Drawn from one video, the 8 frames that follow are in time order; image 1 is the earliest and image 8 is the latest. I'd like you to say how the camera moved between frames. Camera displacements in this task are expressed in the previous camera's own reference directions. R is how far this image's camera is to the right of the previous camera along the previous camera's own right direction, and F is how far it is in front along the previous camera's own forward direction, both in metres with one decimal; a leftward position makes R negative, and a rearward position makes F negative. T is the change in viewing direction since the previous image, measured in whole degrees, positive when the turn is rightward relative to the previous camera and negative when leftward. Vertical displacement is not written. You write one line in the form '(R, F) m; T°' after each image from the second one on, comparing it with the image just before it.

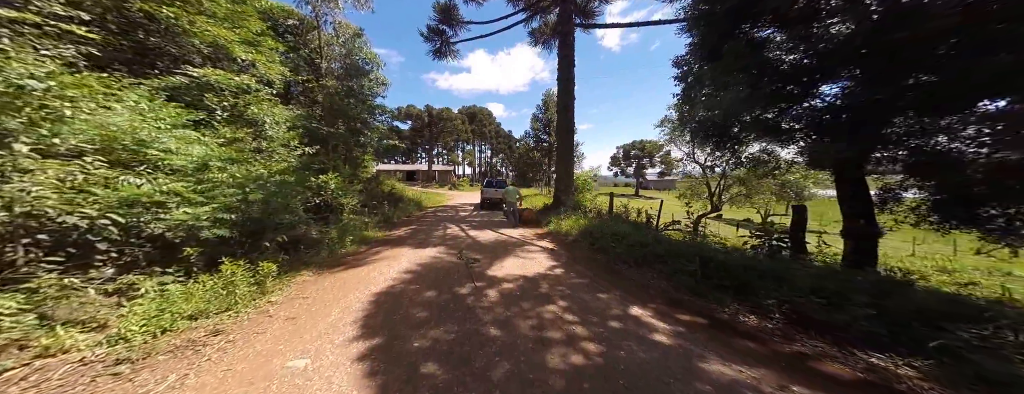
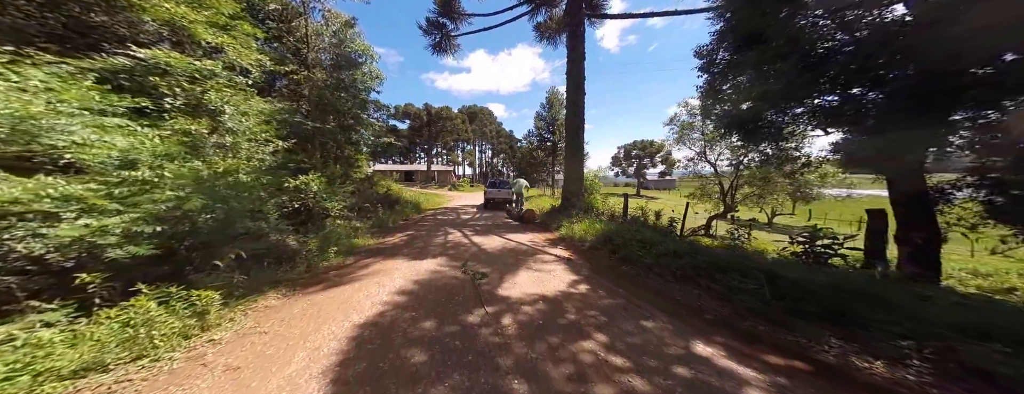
(-0.3, +0.9) m; 0°
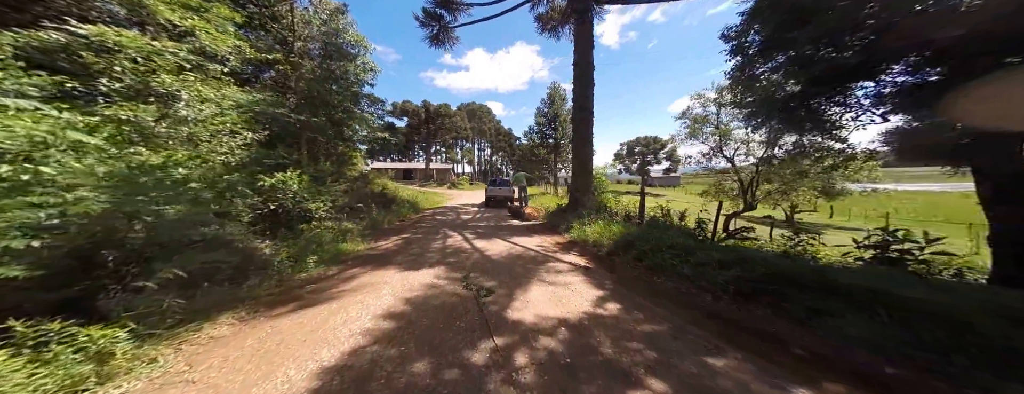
(-0.2, +0.8) m; 0°
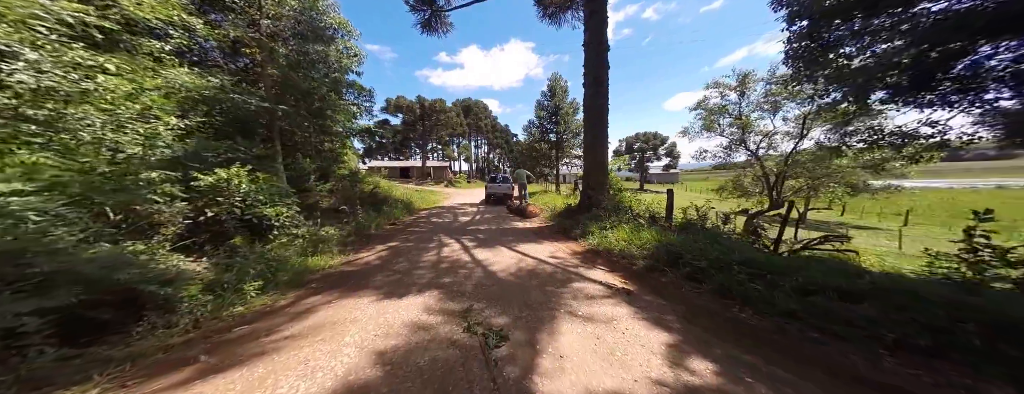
(-0.2, +1.2) m; +1°
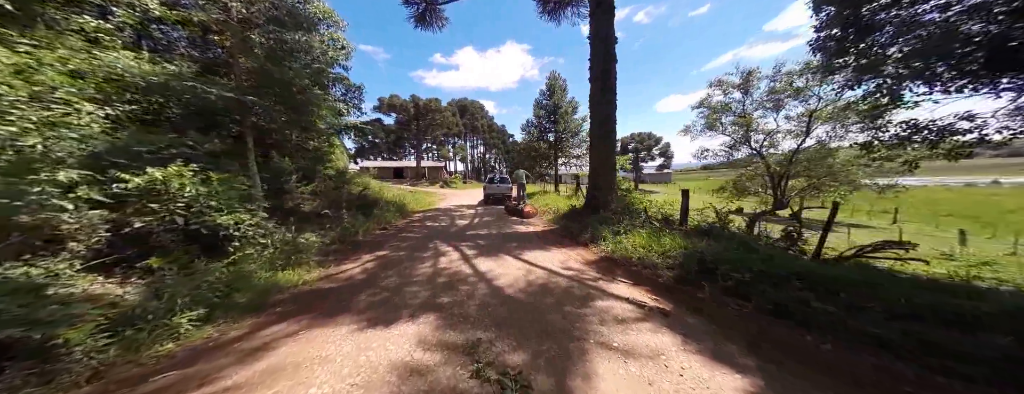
(-0.2, +0.6) m; +1°
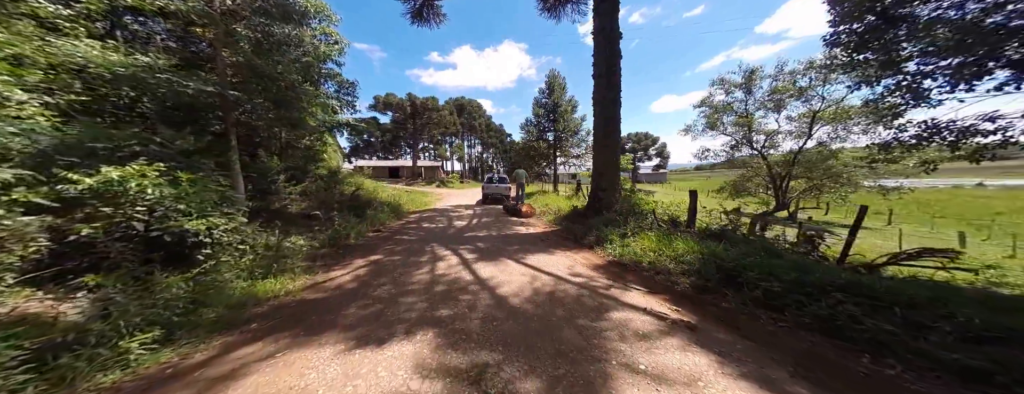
(-0.1, +0.3) m; +1°
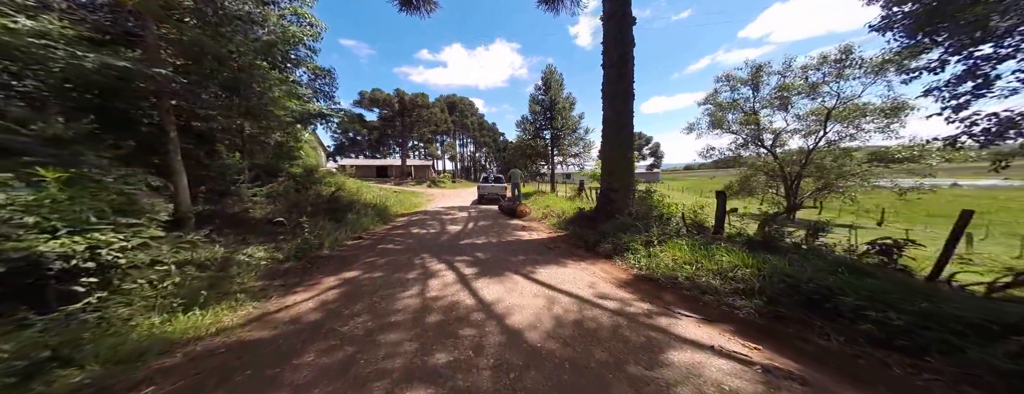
(-0.3, +0.9) m; +2°
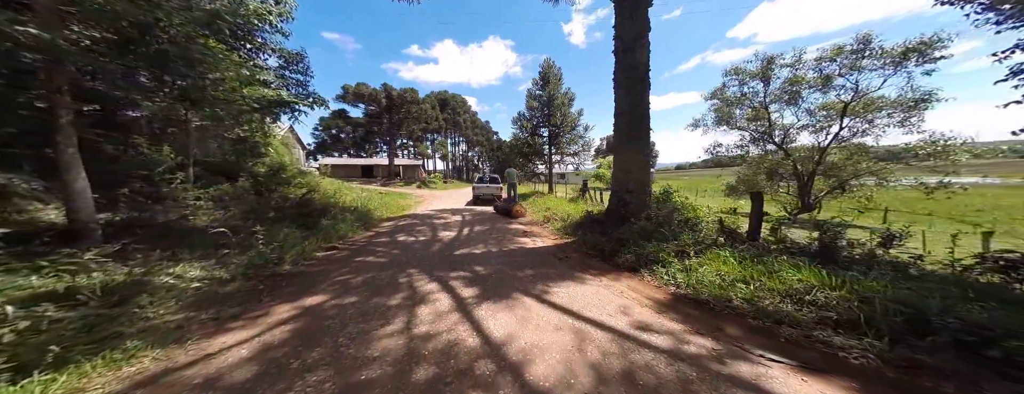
(-0.3, +0.9) m; +2°
